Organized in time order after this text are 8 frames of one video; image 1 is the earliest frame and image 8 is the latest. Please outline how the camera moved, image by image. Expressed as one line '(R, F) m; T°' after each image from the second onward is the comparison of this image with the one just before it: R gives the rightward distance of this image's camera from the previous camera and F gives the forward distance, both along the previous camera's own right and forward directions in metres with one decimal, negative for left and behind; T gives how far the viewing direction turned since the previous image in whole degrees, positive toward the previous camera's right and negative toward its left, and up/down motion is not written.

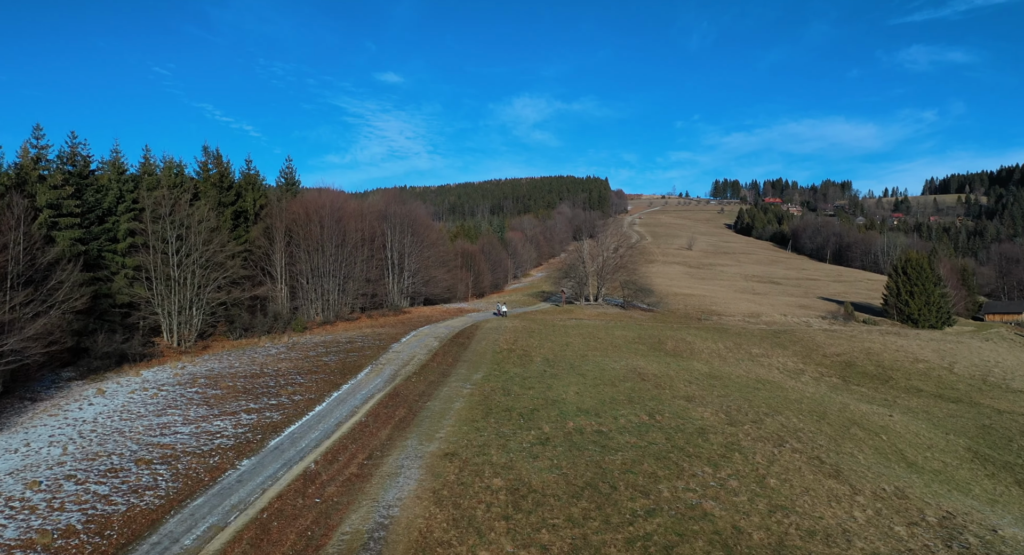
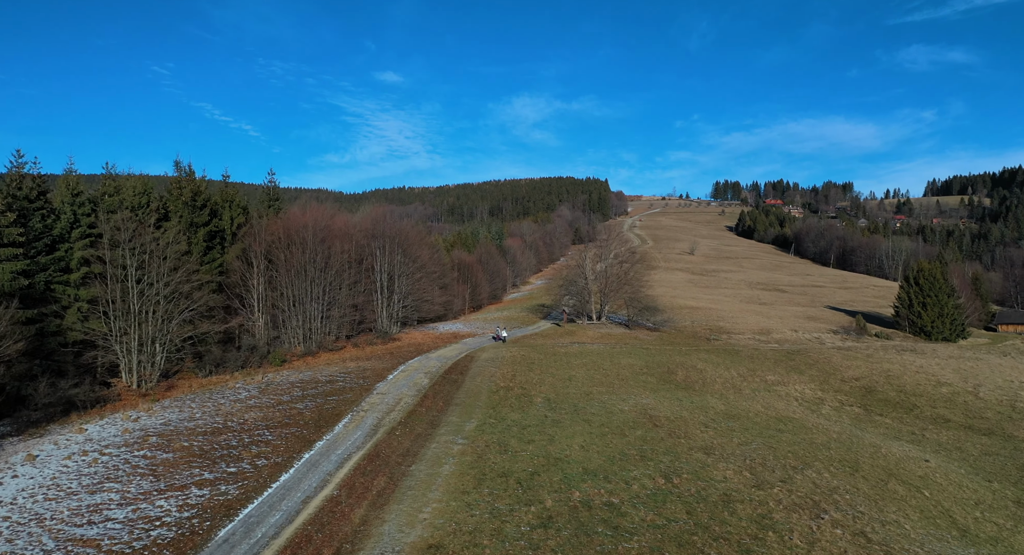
(+0.1, +3.3) m; 0°
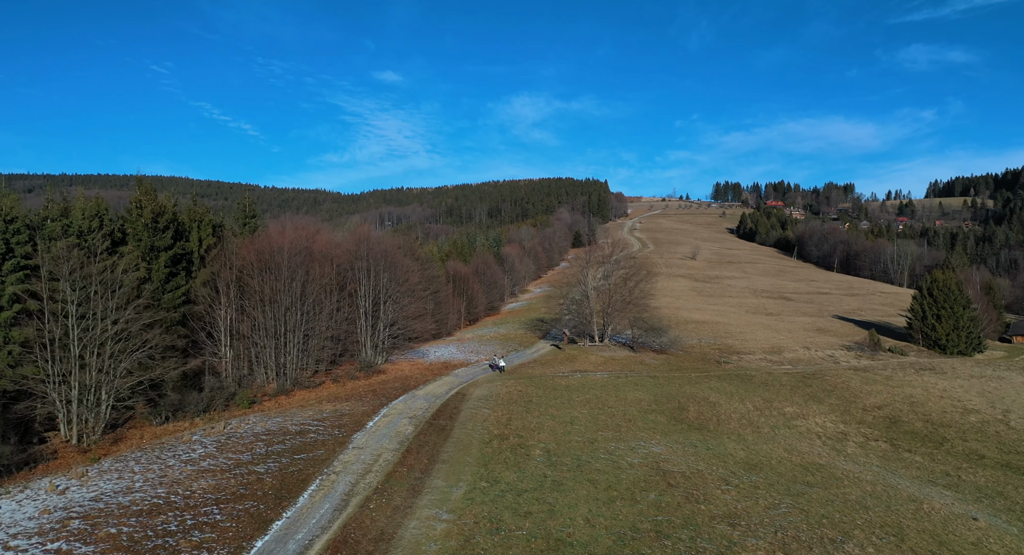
(+0.2, +3.7) m; 0°
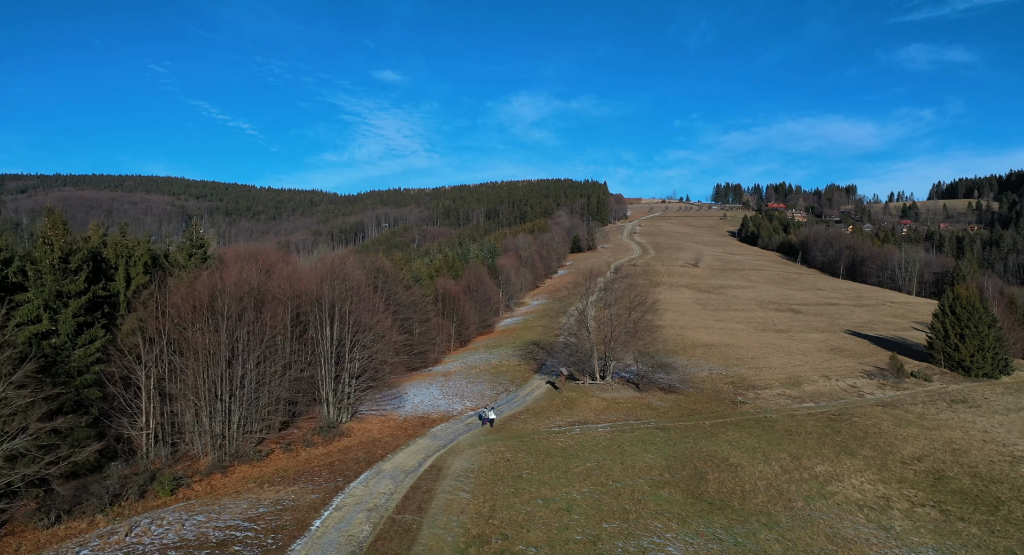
(+0.5, +5.9) m; 0°
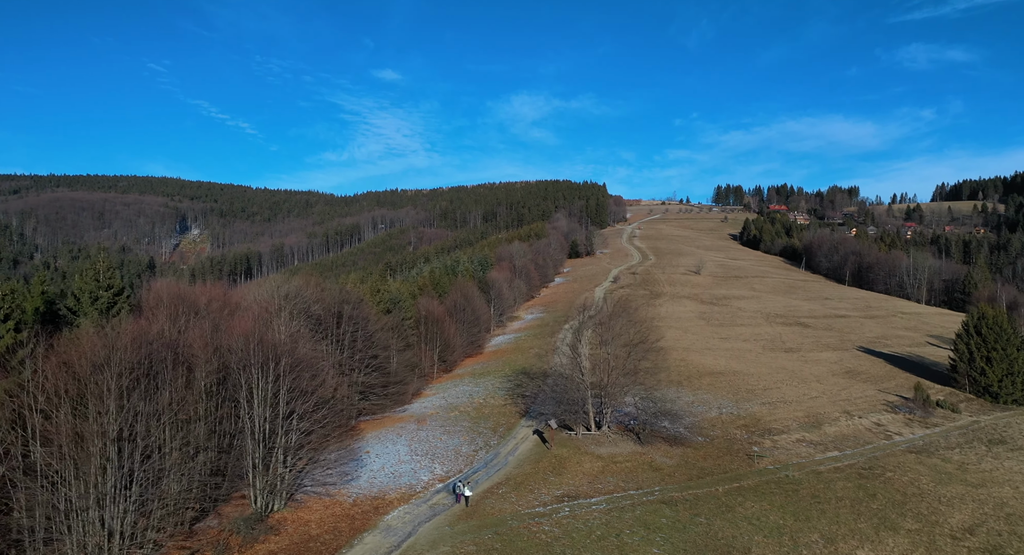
(+1.0, +6.4) m; 0°
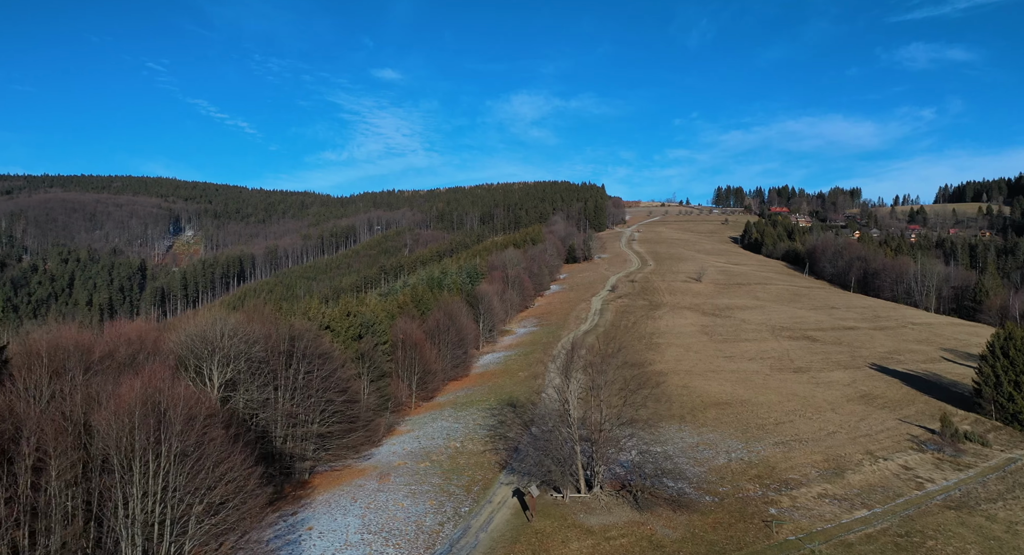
(+1.1, +6.2) m; 0°
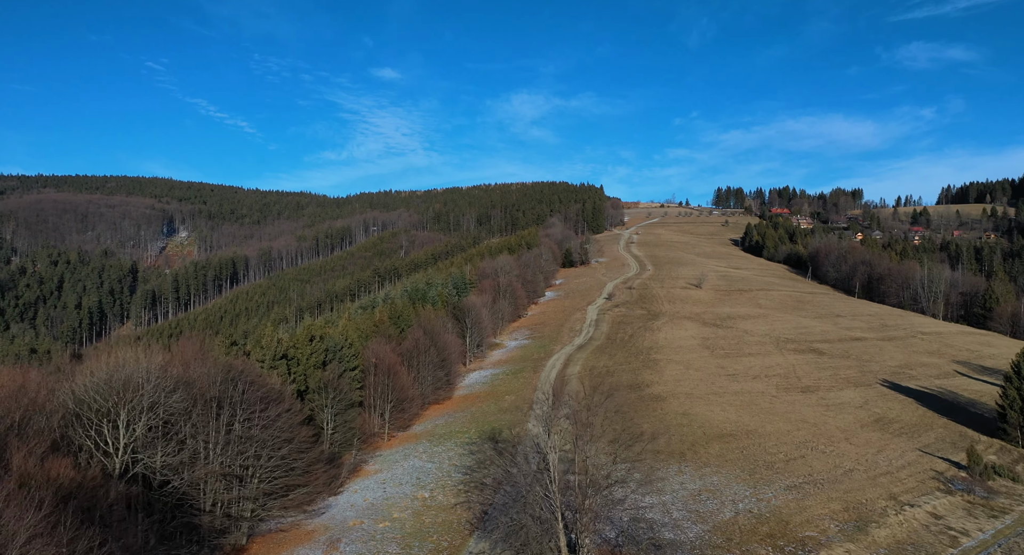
(+1.3, +5.7) m; 0°
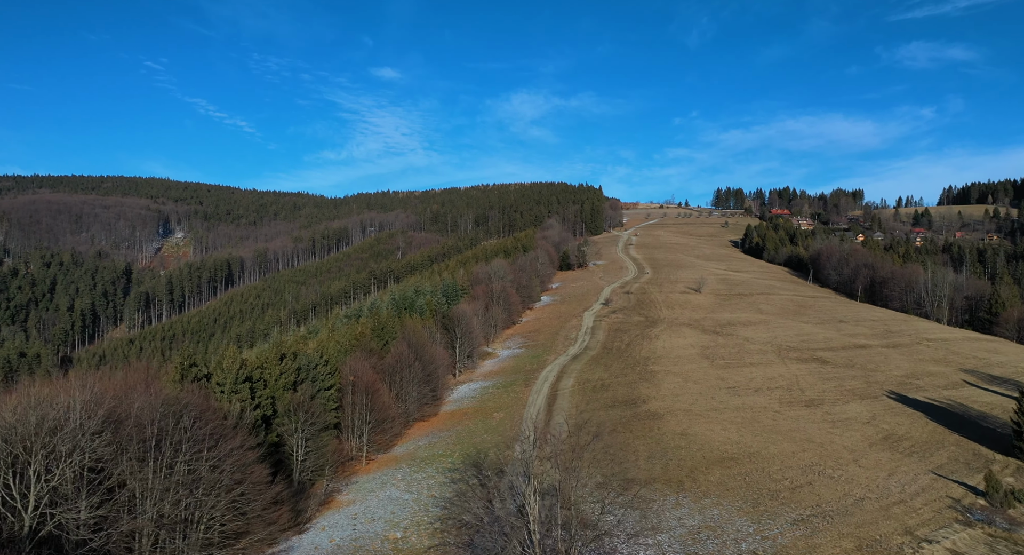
(+0.9, +3.6) m; 0°
